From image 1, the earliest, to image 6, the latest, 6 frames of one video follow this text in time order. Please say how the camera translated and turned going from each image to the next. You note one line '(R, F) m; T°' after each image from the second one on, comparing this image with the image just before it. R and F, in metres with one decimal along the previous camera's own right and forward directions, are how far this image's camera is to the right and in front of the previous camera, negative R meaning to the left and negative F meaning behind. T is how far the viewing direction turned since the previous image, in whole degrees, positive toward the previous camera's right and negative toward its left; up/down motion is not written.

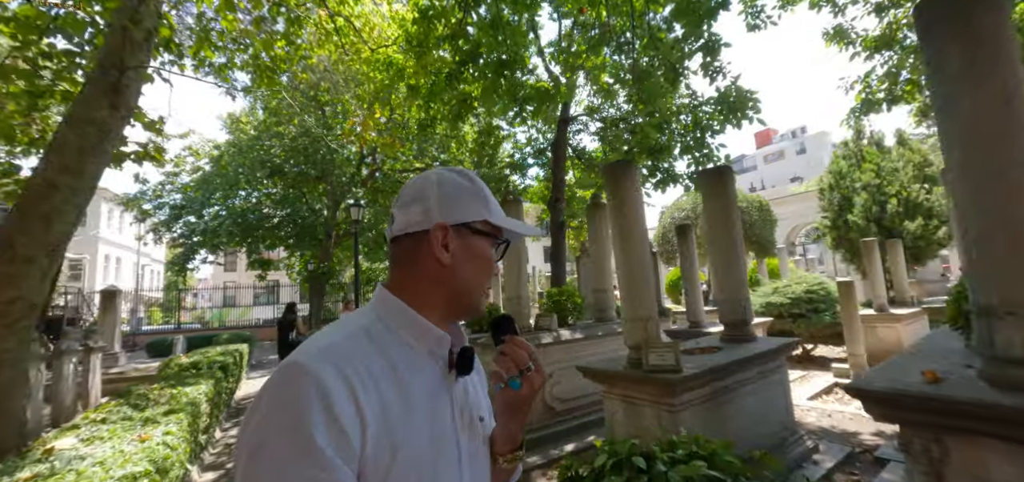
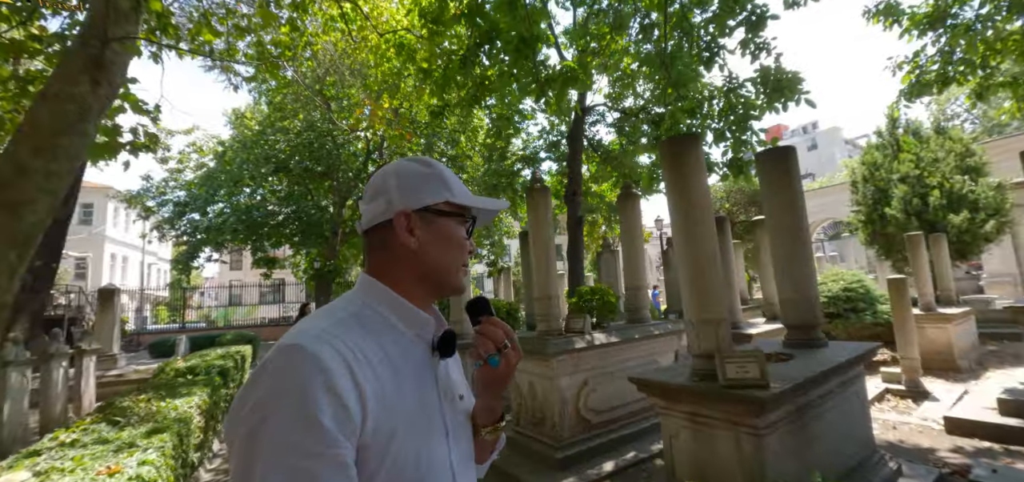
(-0.3, +0.5) m; -1°
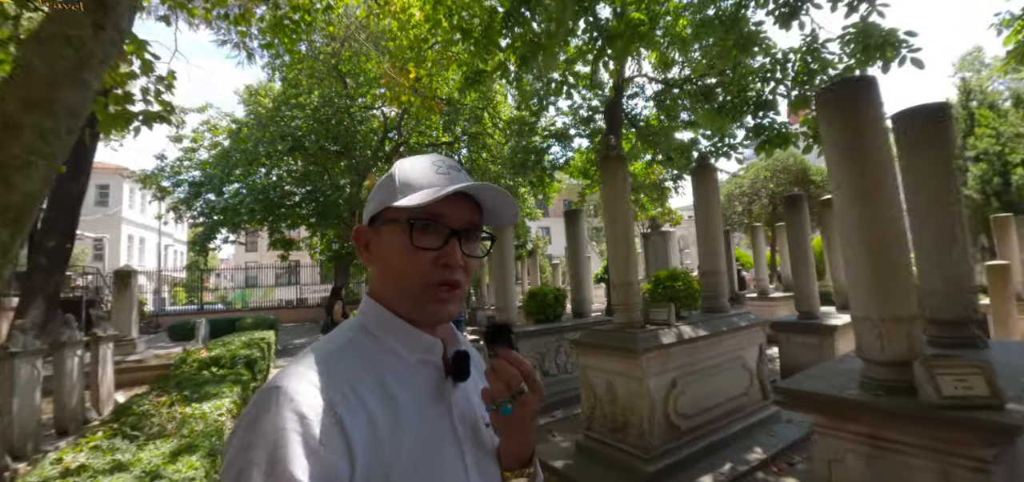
(-0.6, +0.6) m; -1°
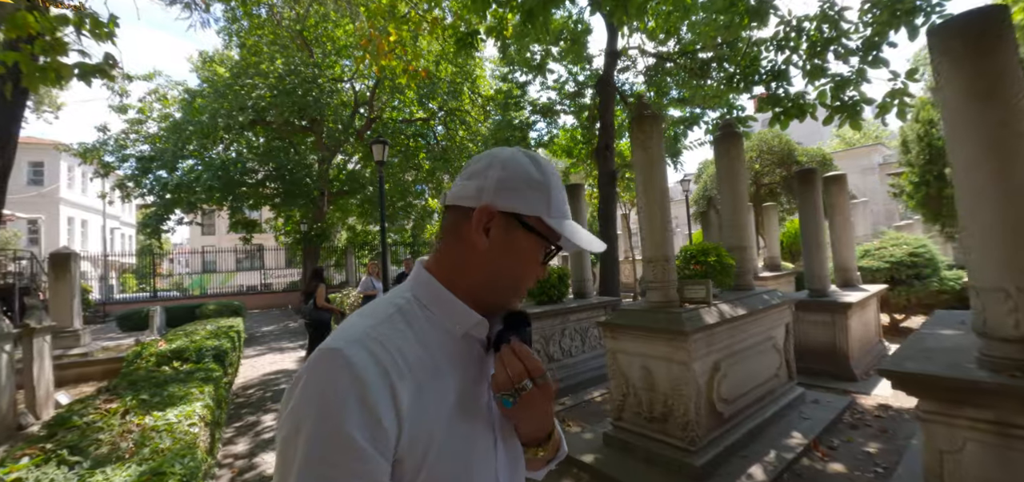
(-0.4, +0.5) m; +4°
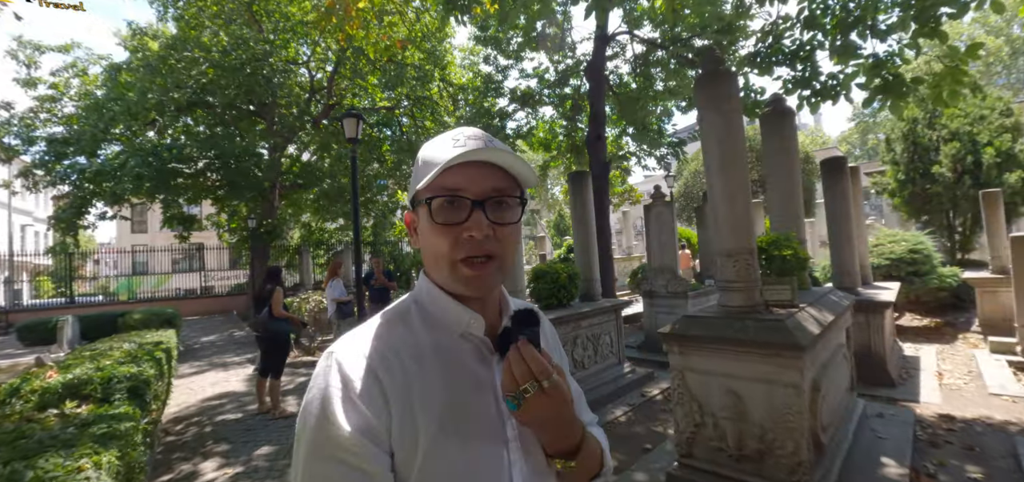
(-0.5, +0.9) m; +6°
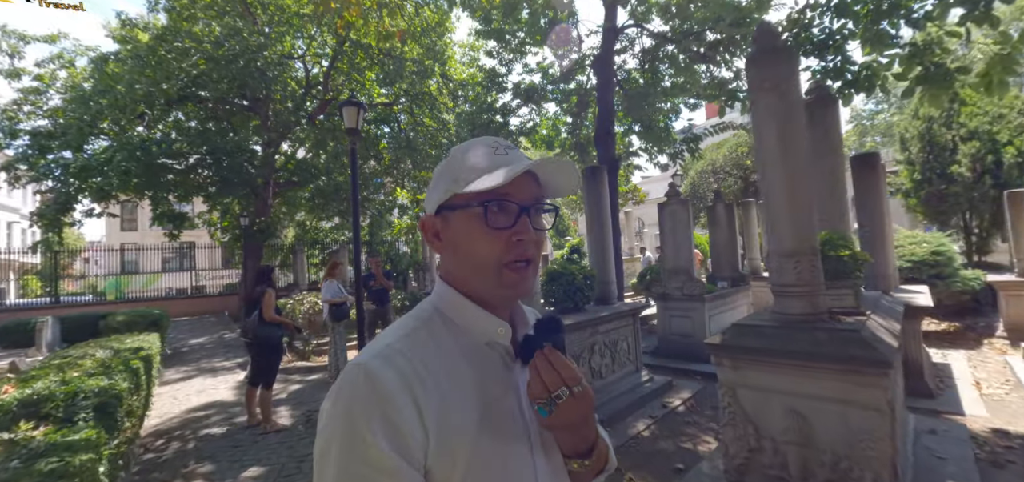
(-0.2, +0.4) m; +1°
